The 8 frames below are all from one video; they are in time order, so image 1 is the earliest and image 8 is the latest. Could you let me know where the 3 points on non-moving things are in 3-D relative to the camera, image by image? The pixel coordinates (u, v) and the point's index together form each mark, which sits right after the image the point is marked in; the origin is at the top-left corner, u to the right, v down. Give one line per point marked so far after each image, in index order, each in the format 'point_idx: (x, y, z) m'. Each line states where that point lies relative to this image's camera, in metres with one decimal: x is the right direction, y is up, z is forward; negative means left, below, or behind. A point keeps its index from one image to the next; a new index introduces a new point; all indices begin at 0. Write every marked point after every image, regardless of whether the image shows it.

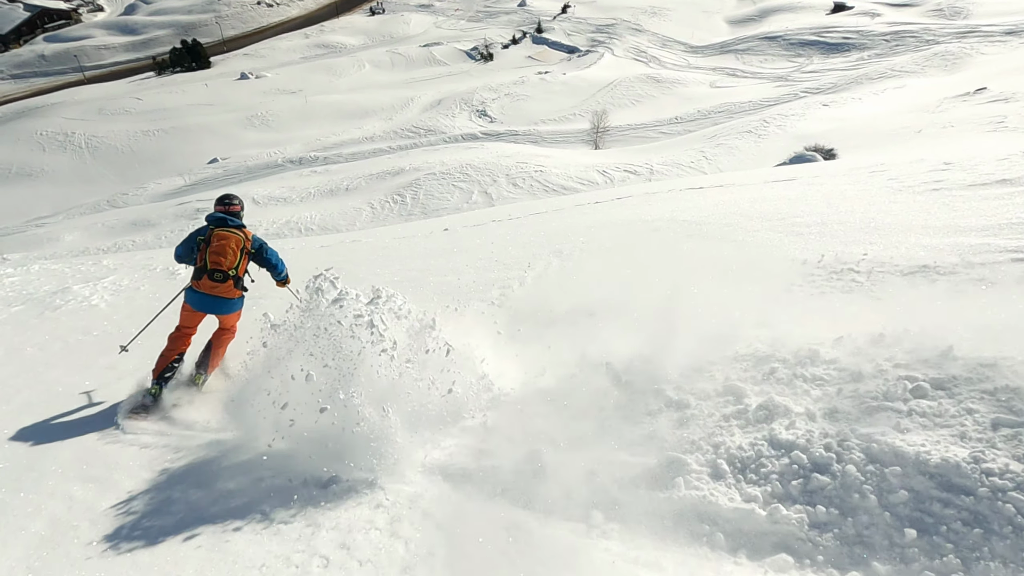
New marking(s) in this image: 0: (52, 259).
0: (-13.3, +0.9, +19.2) m
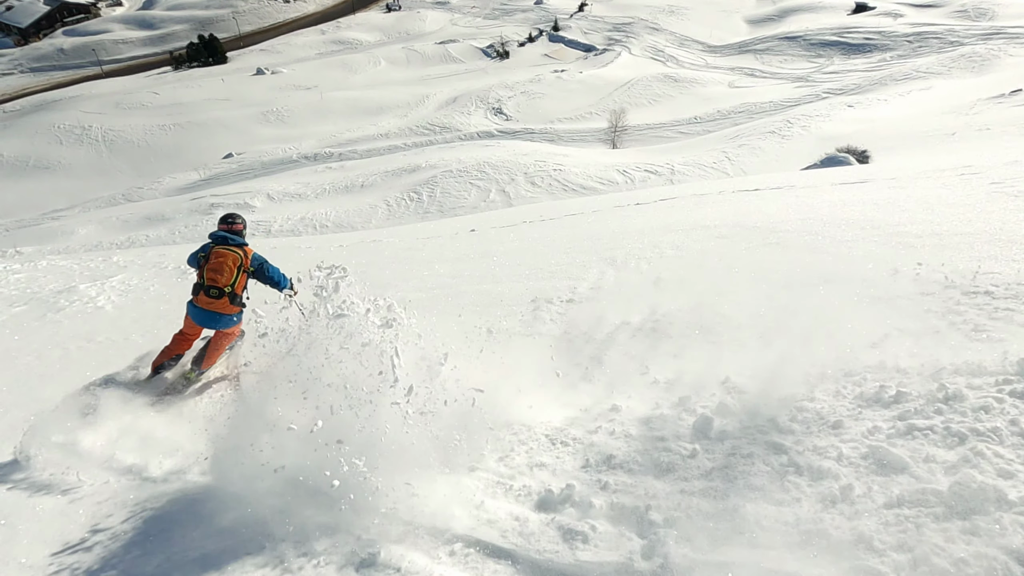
0: (-12.7, +1.0, +18.8) m
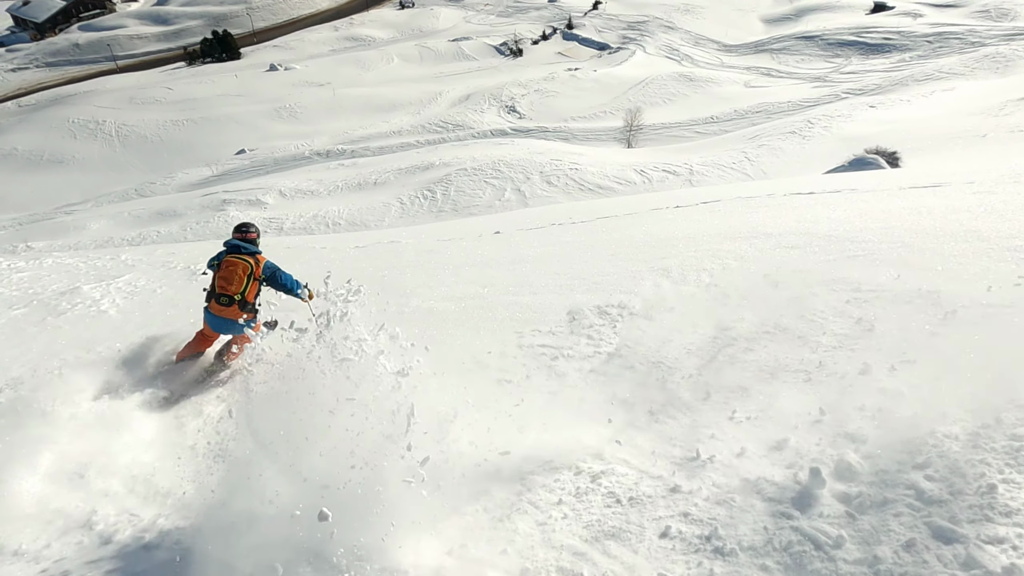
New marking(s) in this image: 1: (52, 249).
0: (-12.2, +1.1, +18.5) m
1: (-12.7, +1.1, +18.4) m
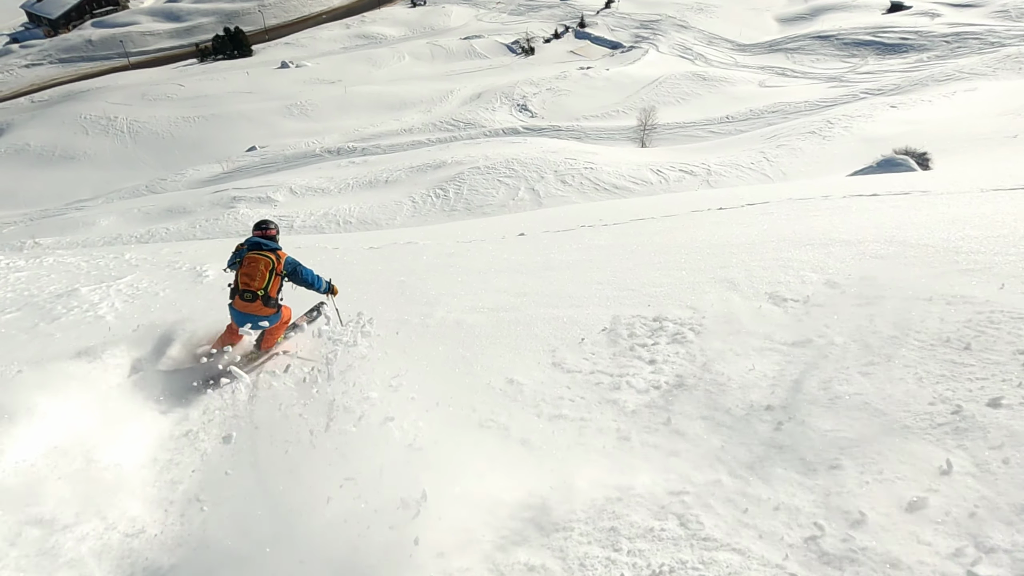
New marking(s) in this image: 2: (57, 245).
0: (-11.8, +1.1, +18.0) m
1: (-12.3, +1.1, +17.9) m
2: (-13.2, +1.3, +19.1) m
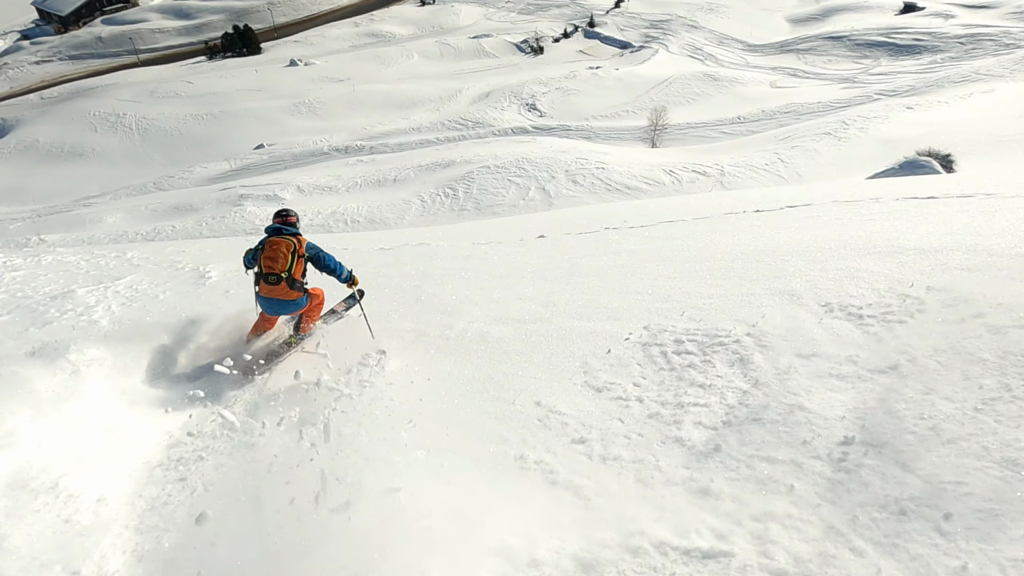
0: (-11.4, +1.2, +17.7) m
1: (-12.0, +1.2, +17.6) m
2: (-12.8, +1.3, +18.8) m
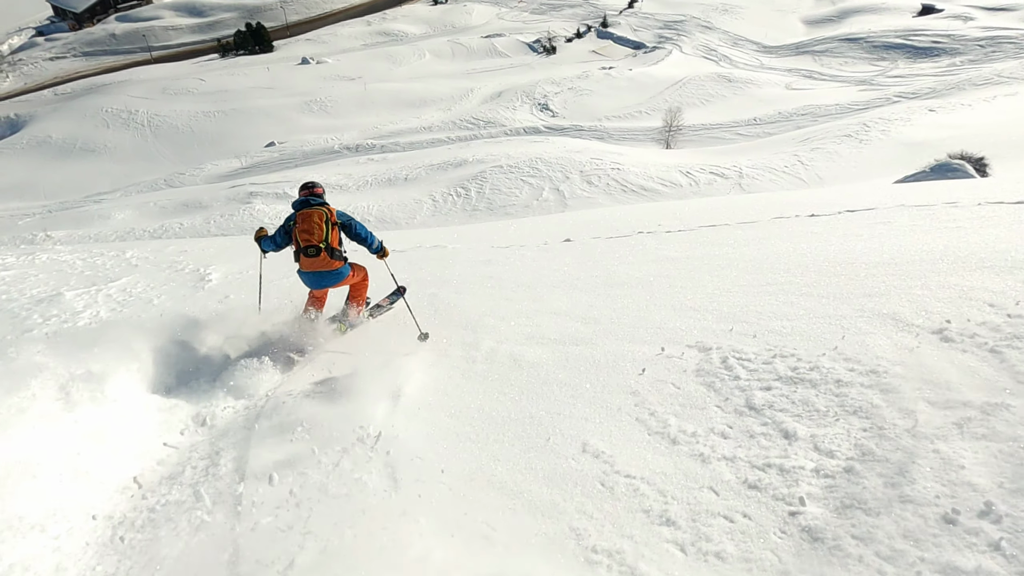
0: (-11.0, +1.2, +17.2) m
1: (-11.6, +1.2, +17.1) m
2: (-12.4, +1.4, +18.3) m
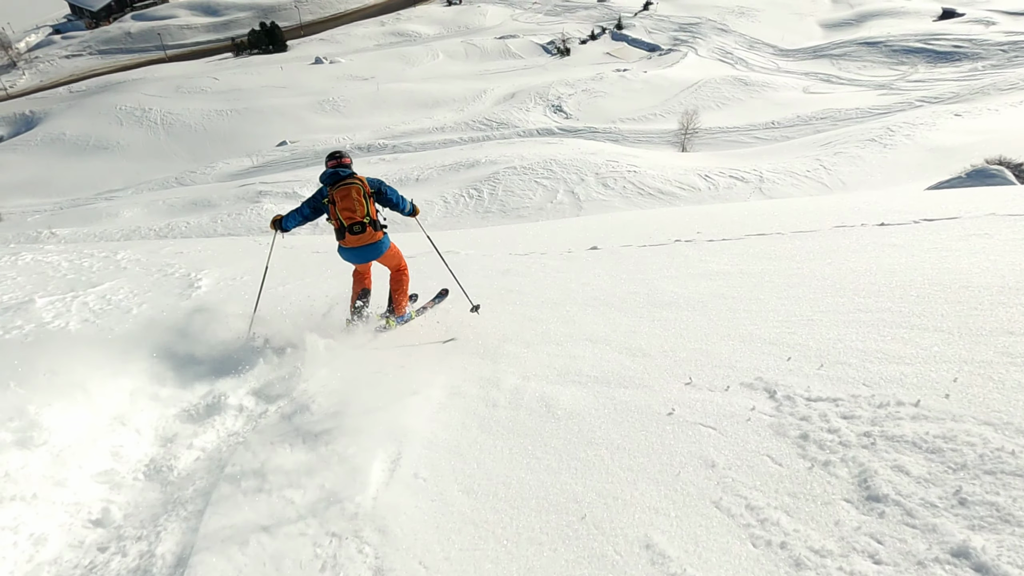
0: (-10.7, +1.2, +16.6) m
1: (-11.2, +1.2, +16.5) m
2: (-12.0, +1.4, +17.7) m
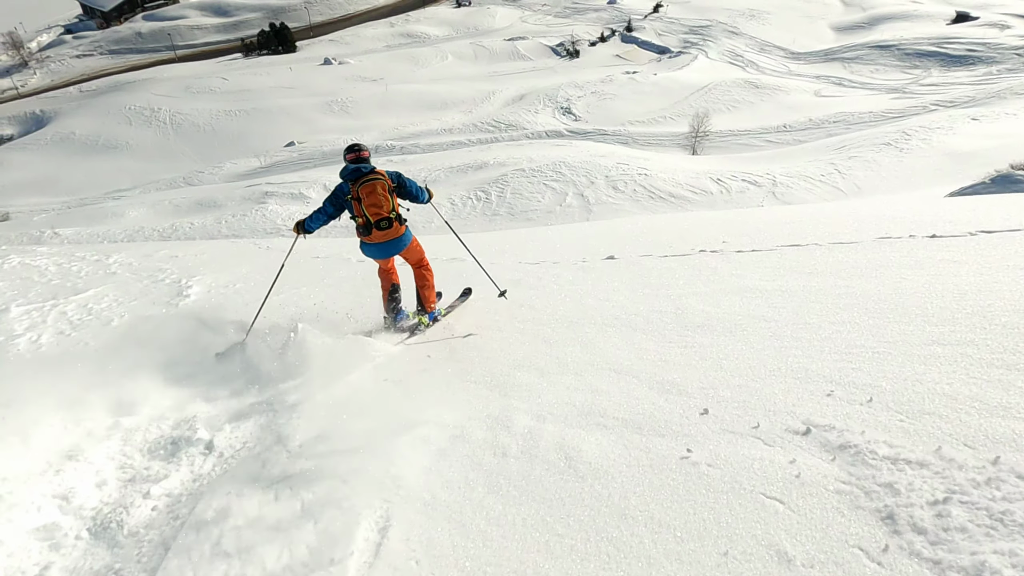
0: (-10.5, +1.1, +16.2) m
1: (-11.0, +1.2, +16.2) m
2: (-11.8, +1.3, +17.4) m
